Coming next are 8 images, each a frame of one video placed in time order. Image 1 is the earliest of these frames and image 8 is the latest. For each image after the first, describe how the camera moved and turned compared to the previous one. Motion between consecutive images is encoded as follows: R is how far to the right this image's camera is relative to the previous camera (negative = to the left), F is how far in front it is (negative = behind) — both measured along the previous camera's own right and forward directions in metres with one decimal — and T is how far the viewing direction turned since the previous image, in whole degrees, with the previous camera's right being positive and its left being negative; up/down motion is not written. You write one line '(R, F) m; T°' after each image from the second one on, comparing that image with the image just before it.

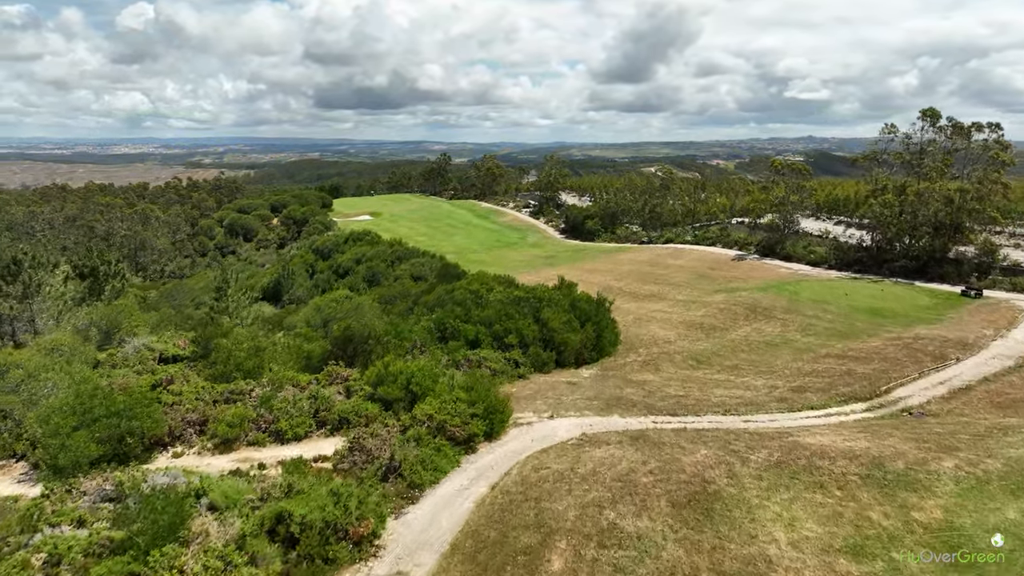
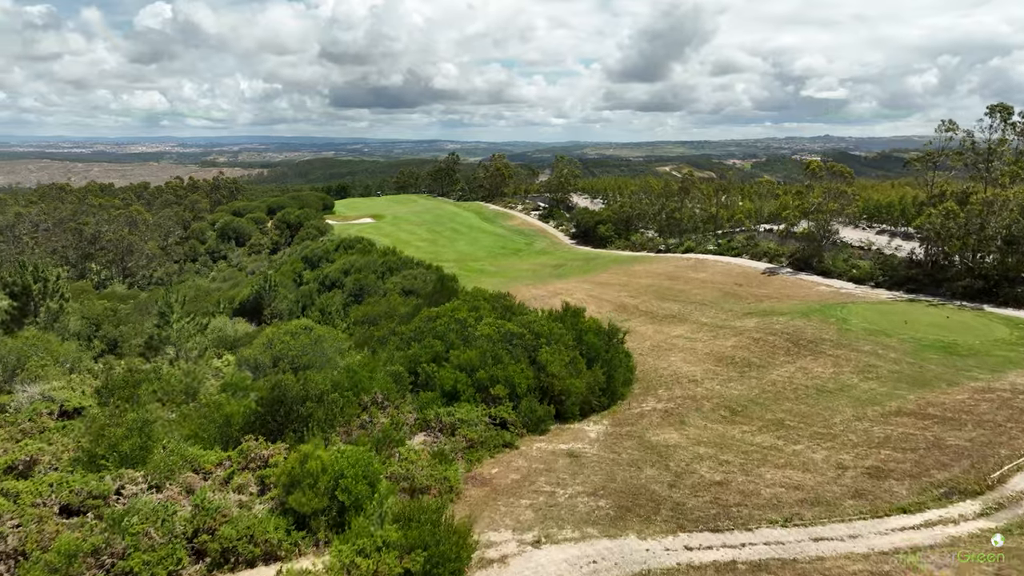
(+0.6, +4.5) m; -1°
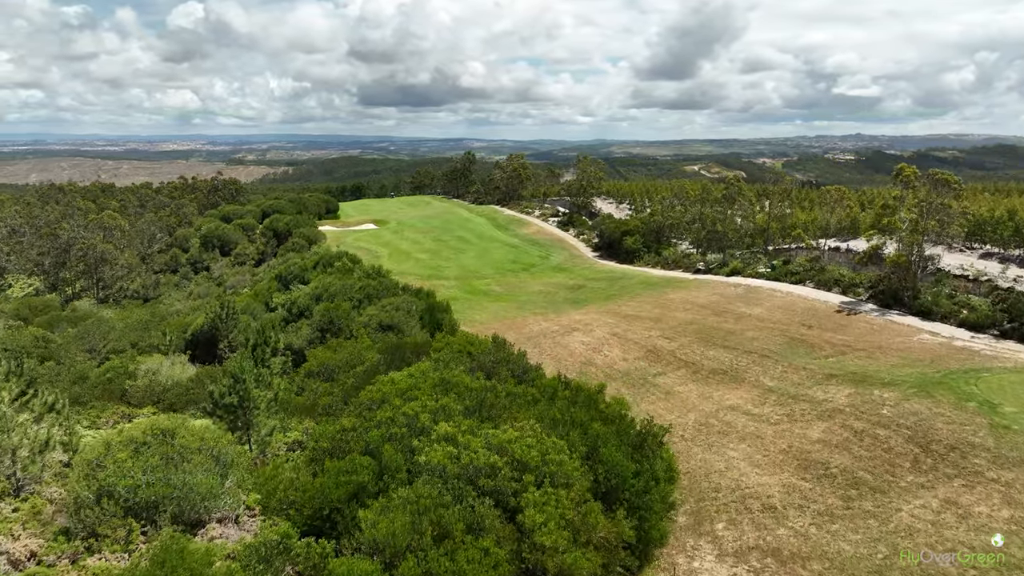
(+1.0, +8.0) m; -2°
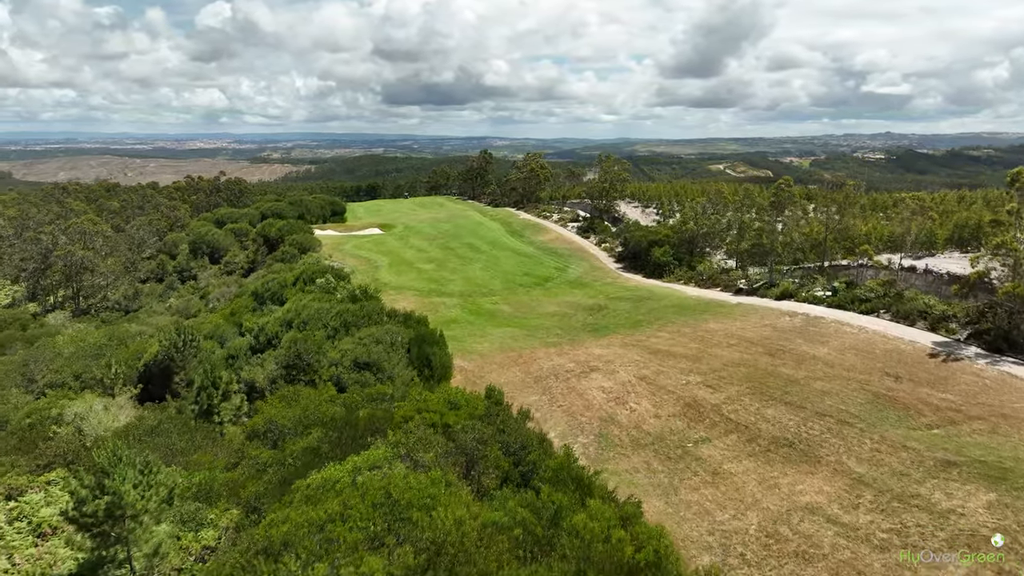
(+0.7, +6.0) m; -2°
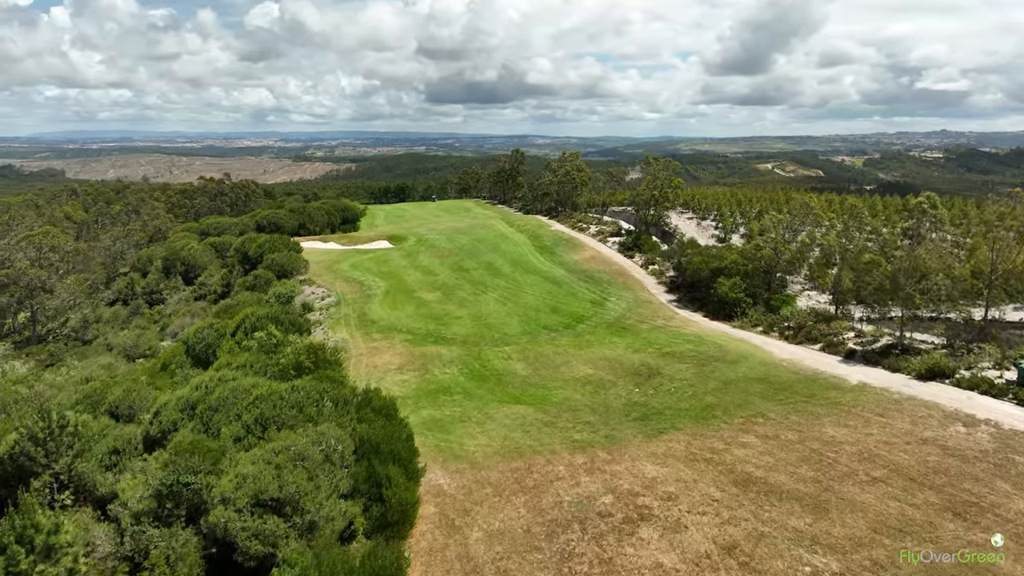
(+0.9, +10.5) m; -3°
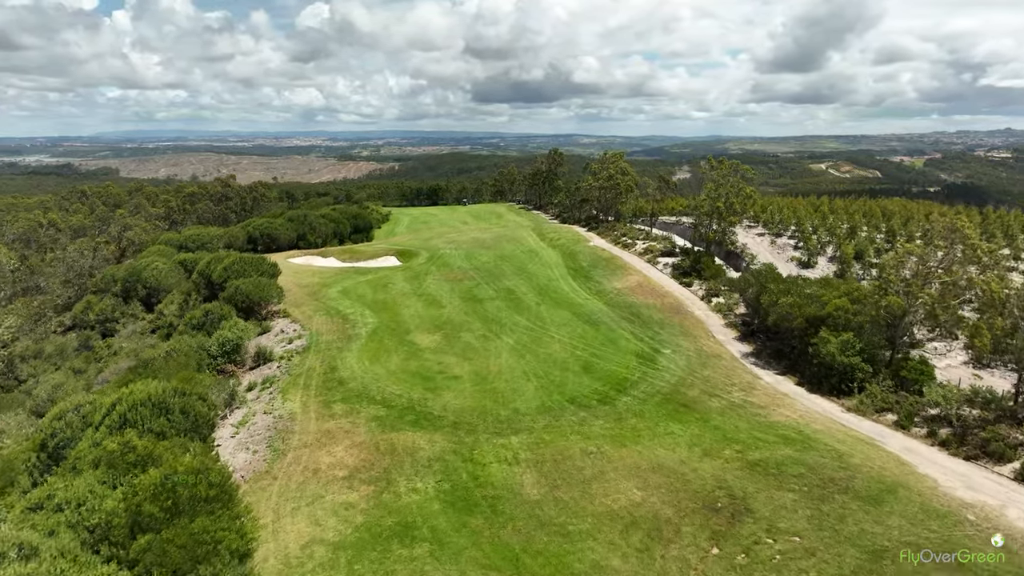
(+1.0, +10.0) m; -4°
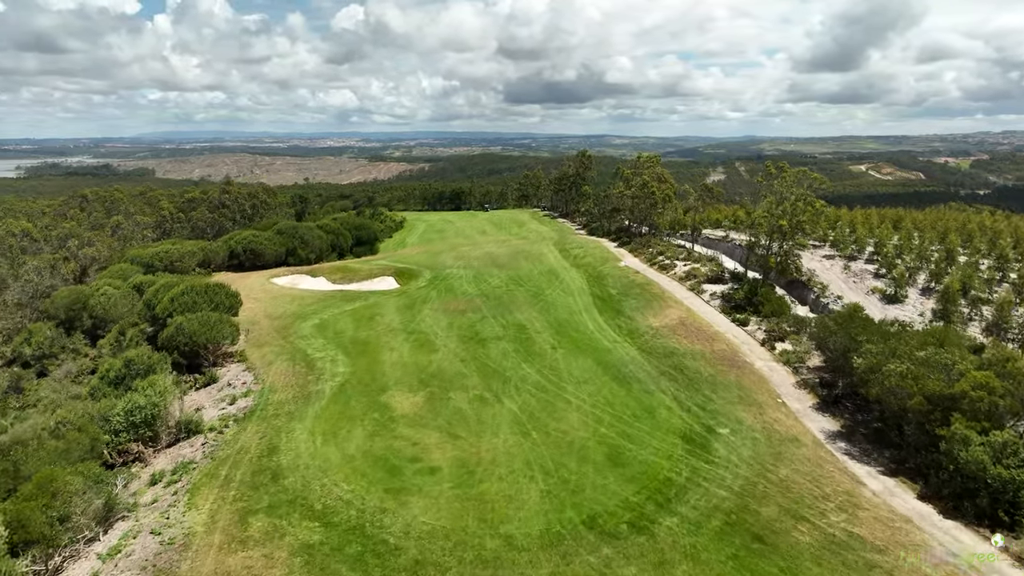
(+0.9, +7.7) m; -3°
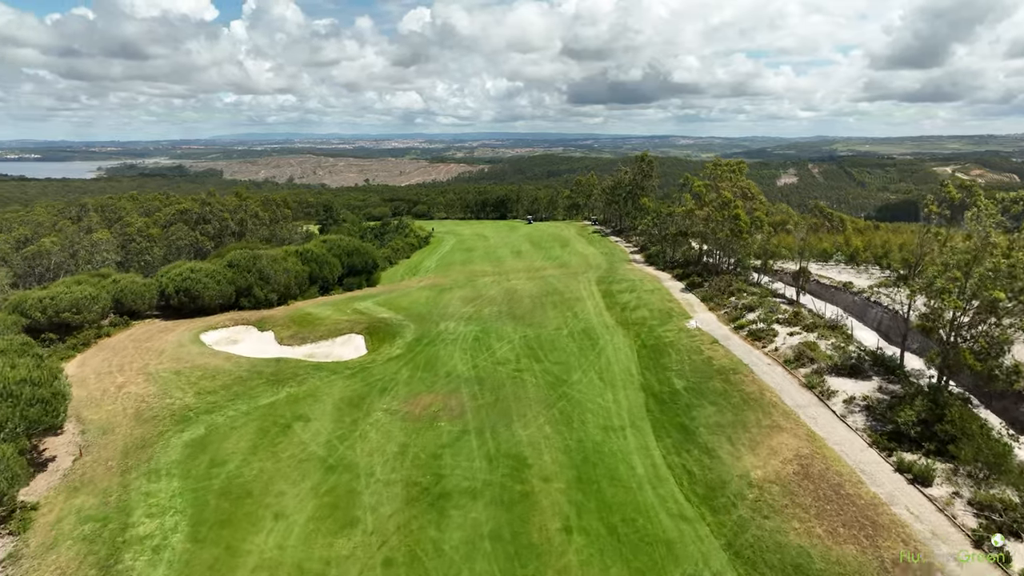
(+1.9, +14.1) m; -5°
